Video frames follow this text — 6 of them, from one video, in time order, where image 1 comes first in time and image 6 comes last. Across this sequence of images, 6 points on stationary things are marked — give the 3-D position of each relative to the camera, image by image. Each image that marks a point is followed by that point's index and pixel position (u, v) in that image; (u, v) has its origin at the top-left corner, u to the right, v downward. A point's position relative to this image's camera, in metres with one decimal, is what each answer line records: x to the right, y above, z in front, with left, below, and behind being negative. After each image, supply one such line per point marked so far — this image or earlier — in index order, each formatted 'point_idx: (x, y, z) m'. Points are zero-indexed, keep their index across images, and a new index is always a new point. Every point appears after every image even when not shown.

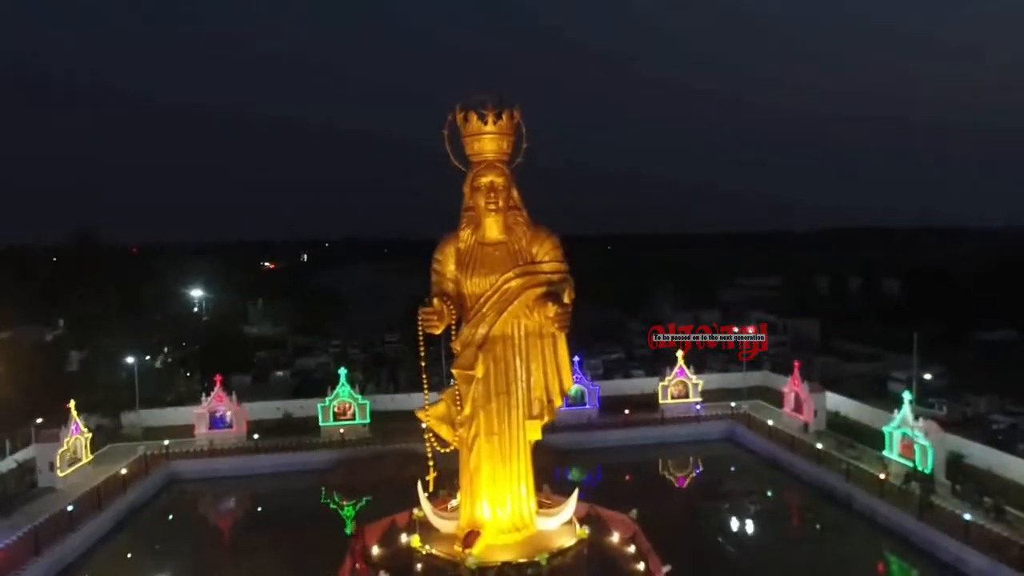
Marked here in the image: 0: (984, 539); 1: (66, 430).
0: (+7.4, -3.9, +11.2) m
1: (-9.3, -3.0, +15.0) m
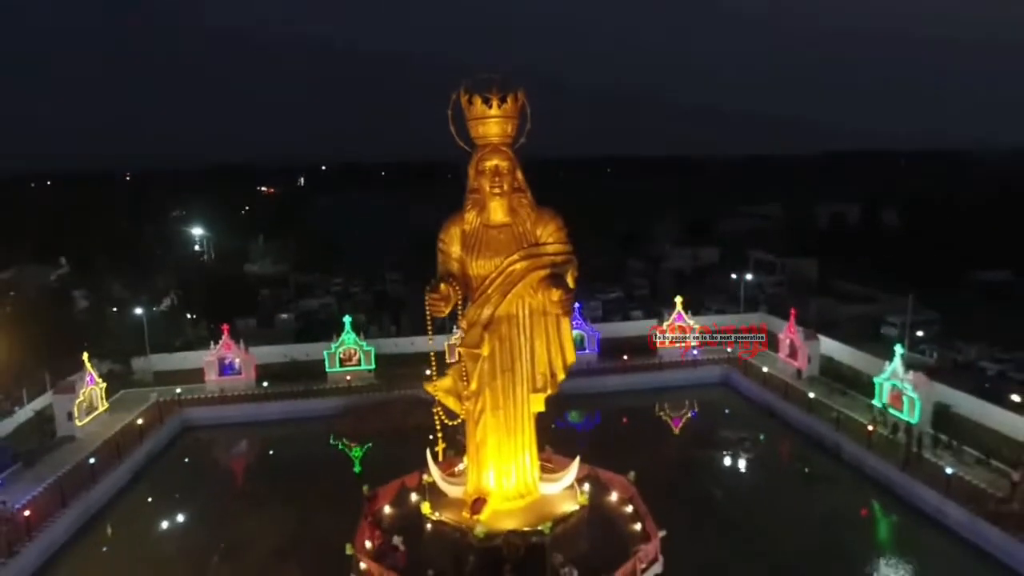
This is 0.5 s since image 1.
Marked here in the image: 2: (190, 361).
0: (+7.4, -3.4, +11.8) m
1: (-9.3, -2.0, +15.5) m
2: (-8.7, -1.9, +19.4) m
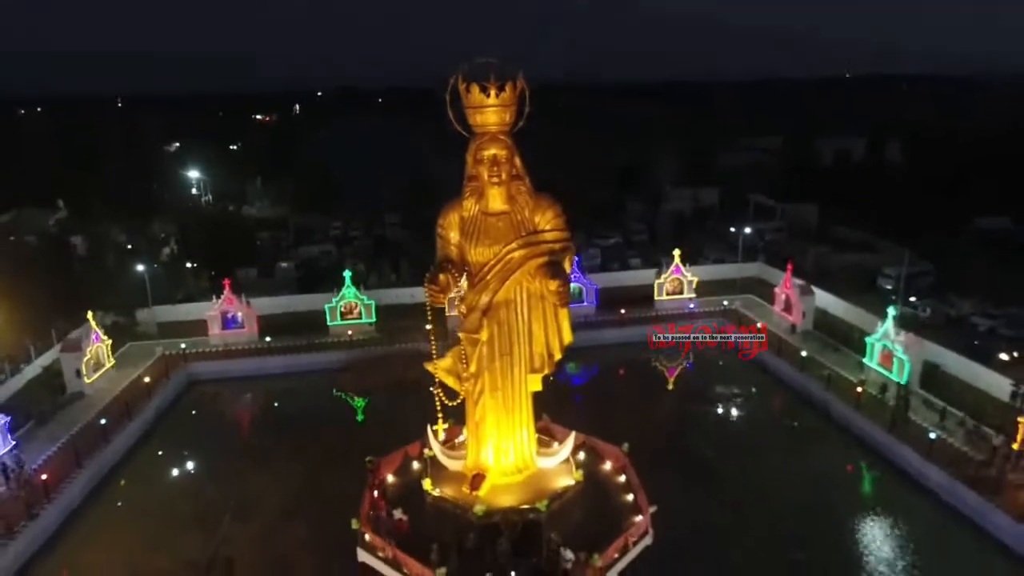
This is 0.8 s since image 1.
0: (+7.4, -2.9, +12.2) m
1: (-9.3, -1.1, +15.8) m
2: (-8.8, -0.6, +19.6) m
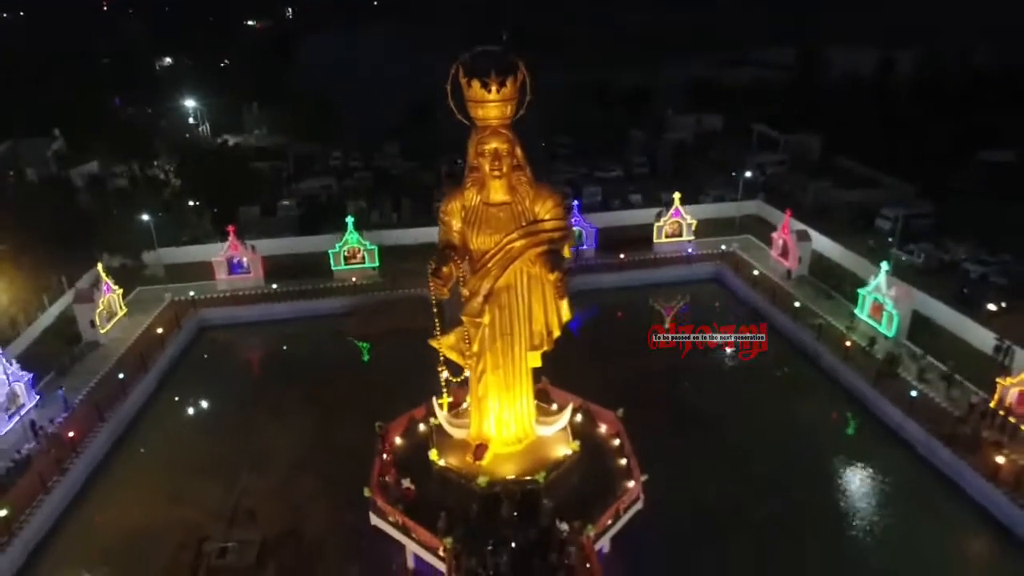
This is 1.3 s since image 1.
0: (+7.4, -2.2, +12.9) m
1: (-9.3, -0.1, +16.2) m
2: (-8.7, +0.9, +19.9) m
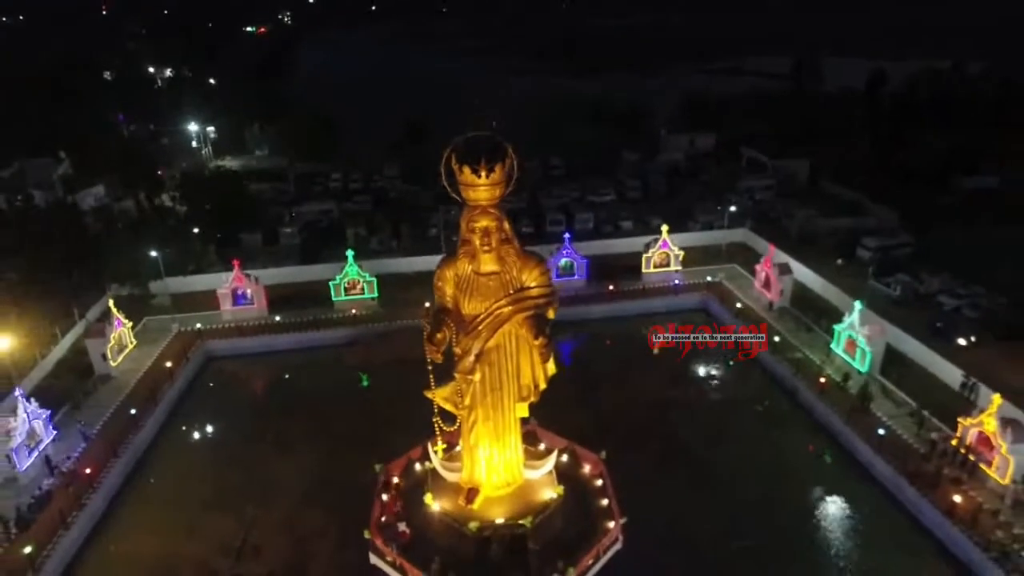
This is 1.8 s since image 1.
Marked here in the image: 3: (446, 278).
0: (+7.2, -3.1, +13.7) m
1: (-9.5, -0.9, +16.9) m
2: (-8.9, +0.1, +20.7) m
3: (-0.9, +0.1, +9.6) m
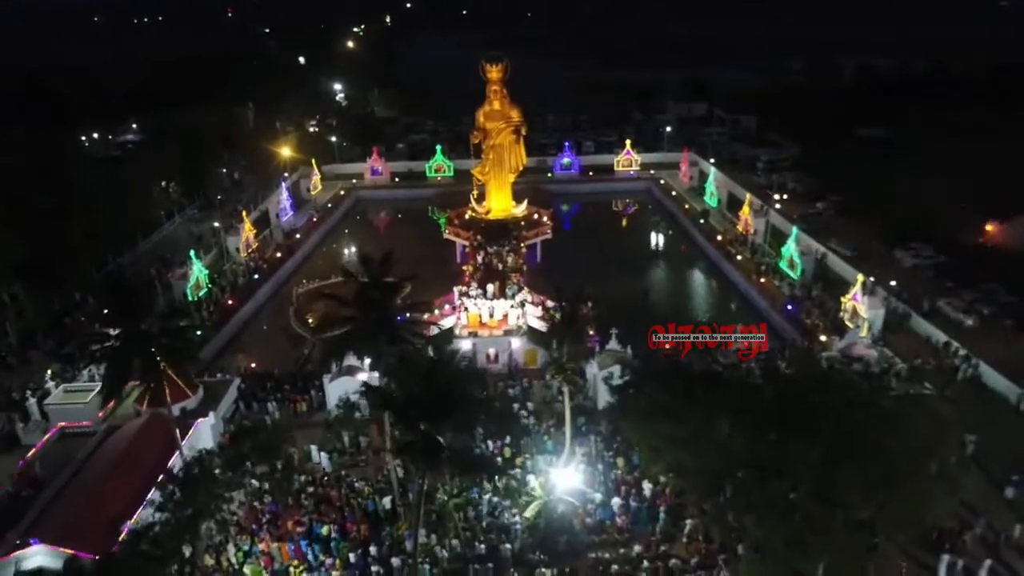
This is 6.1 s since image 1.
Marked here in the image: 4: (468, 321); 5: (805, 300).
0: (+7.3, +2.1, +26.6) m
1: (-8.9, +5.0, +31.6) m
2: (-7.8, +6.0, +35.3) m
3: (-1.1, +5.7, +23.4) m
4: (-1.1, -0.8, +17.6) m
5: (+8.2, -0.4, +20.1) m
